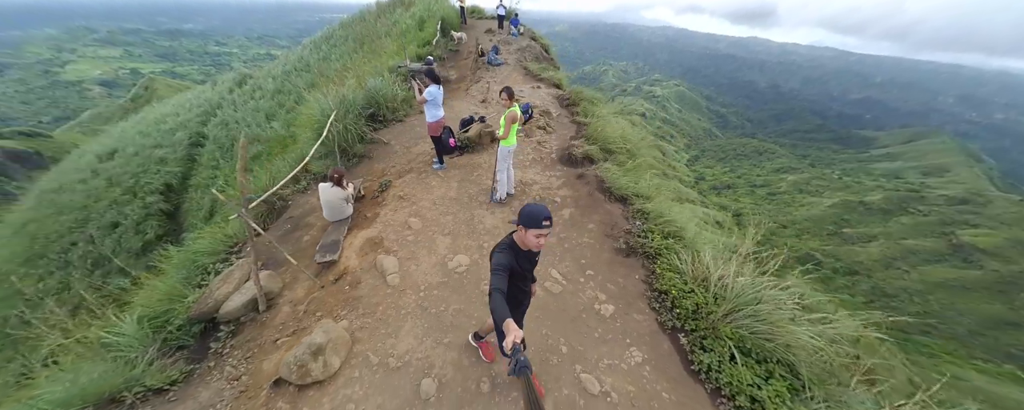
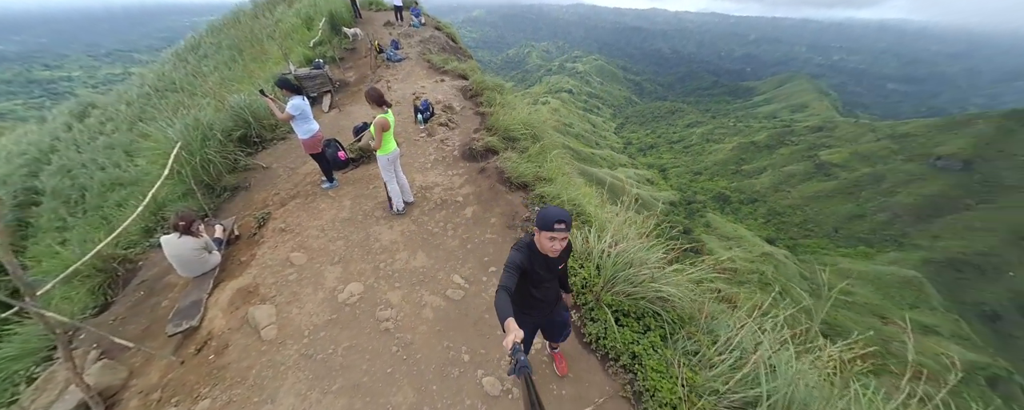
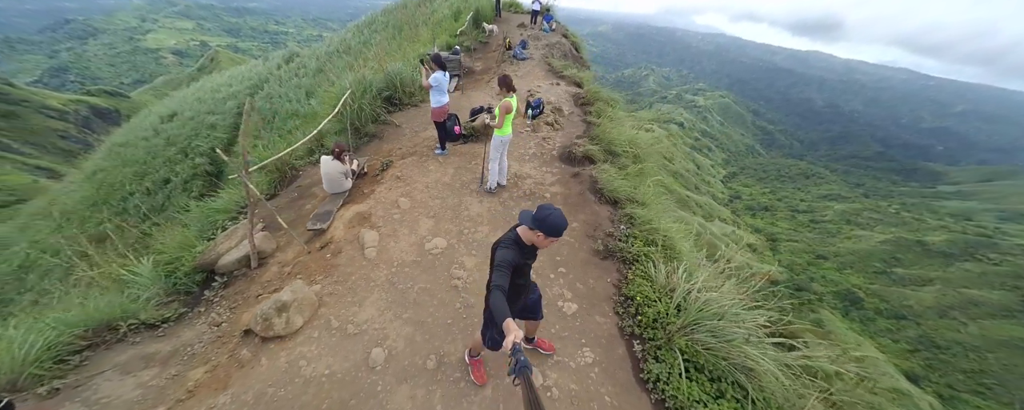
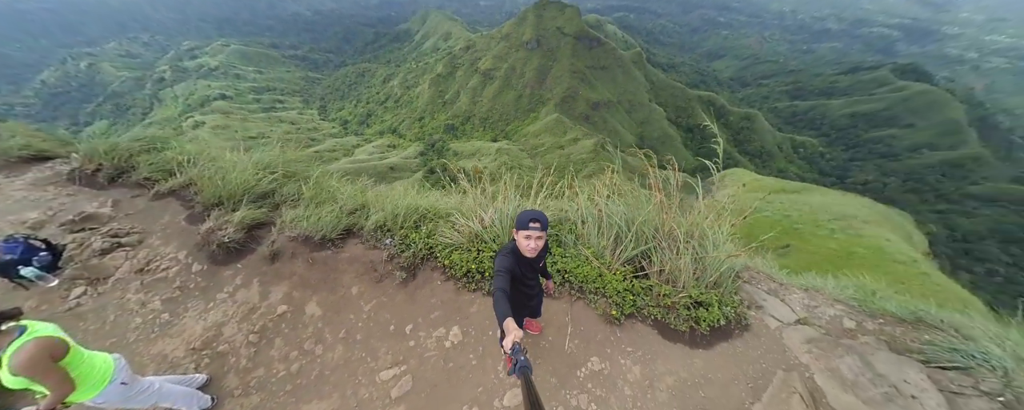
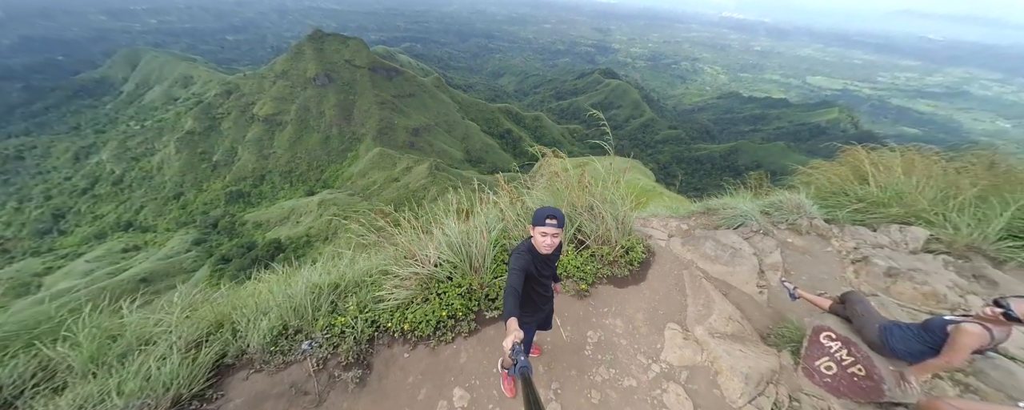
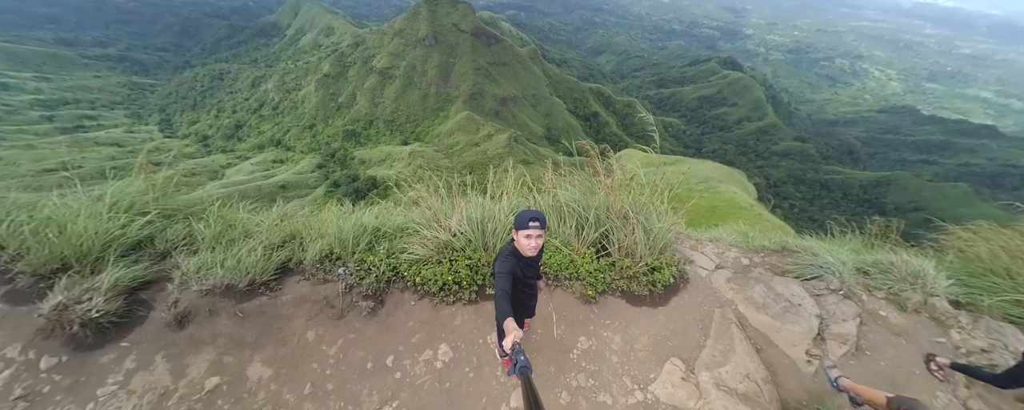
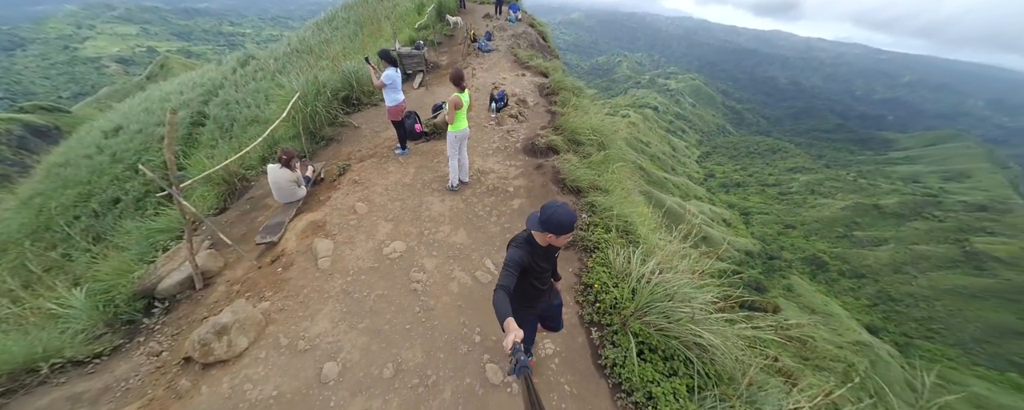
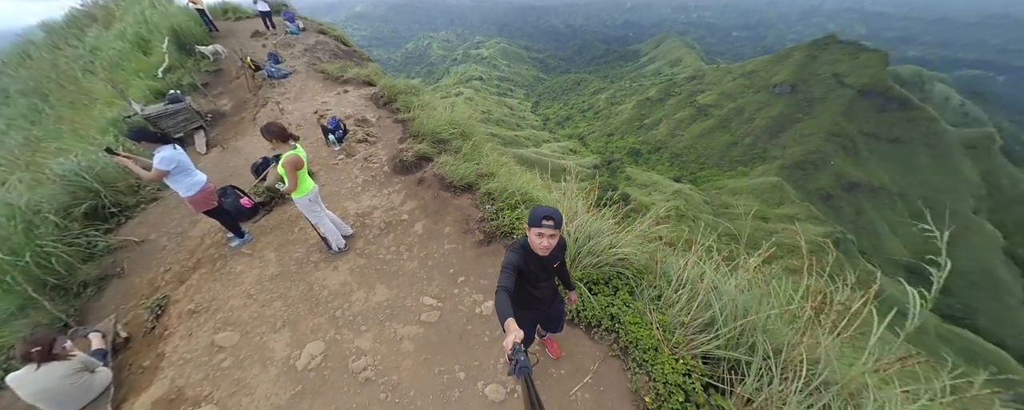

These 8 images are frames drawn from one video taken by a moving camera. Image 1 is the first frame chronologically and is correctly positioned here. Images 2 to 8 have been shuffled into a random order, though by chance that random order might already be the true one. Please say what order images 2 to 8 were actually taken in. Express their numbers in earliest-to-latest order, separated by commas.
3, 7, 2, 8, 4, 6, 5
